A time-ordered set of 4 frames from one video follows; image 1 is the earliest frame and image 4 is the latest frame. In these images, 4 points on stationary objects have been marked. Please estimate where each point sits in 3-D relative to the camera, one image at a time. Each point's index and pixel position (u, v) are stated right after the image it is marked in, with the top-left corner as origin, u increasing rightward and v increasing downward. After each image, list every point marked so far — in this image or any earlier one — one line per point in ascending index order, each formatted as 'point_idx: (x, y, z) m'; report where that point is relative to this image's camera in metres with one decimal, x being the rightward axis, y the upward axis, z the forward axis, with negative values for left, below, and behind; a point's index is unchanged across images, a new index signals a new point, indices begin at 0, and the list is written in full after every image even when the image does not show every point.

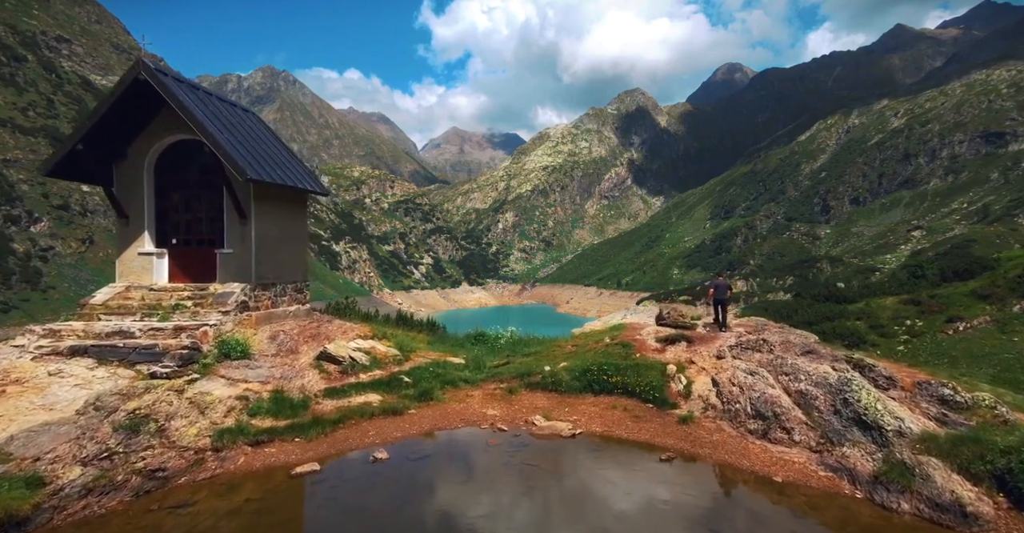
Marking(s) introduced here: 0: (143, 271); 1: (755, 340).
0: (-12.6, -0.1, +19.4) m
1: (+8.2, -2.5, +19.0) m
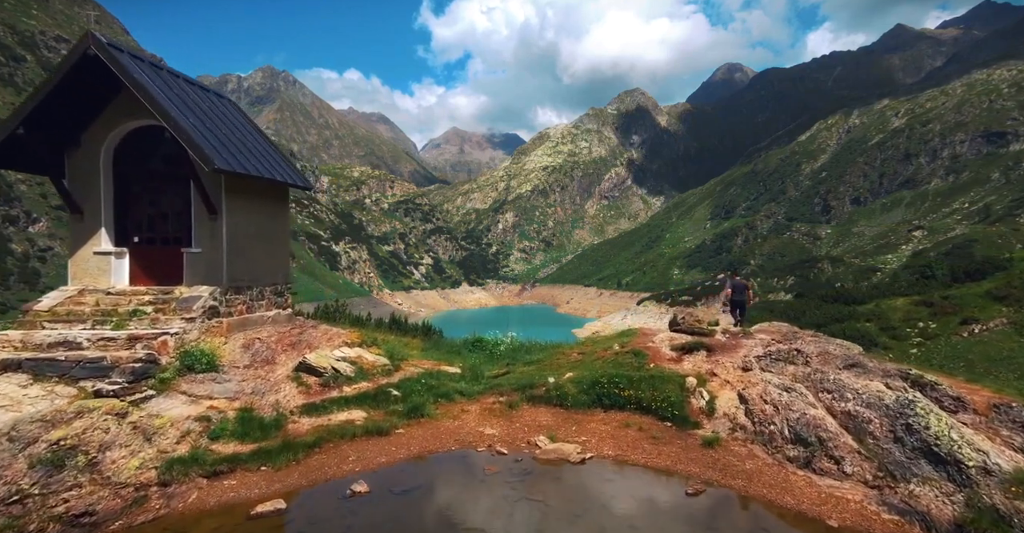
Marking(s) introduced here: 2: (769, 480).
0: (-12.6, -0.2, +17.4) m
1: (+8.2, -2.5, +17.0) m
2: (+5.7, -4.7, +12.5) m
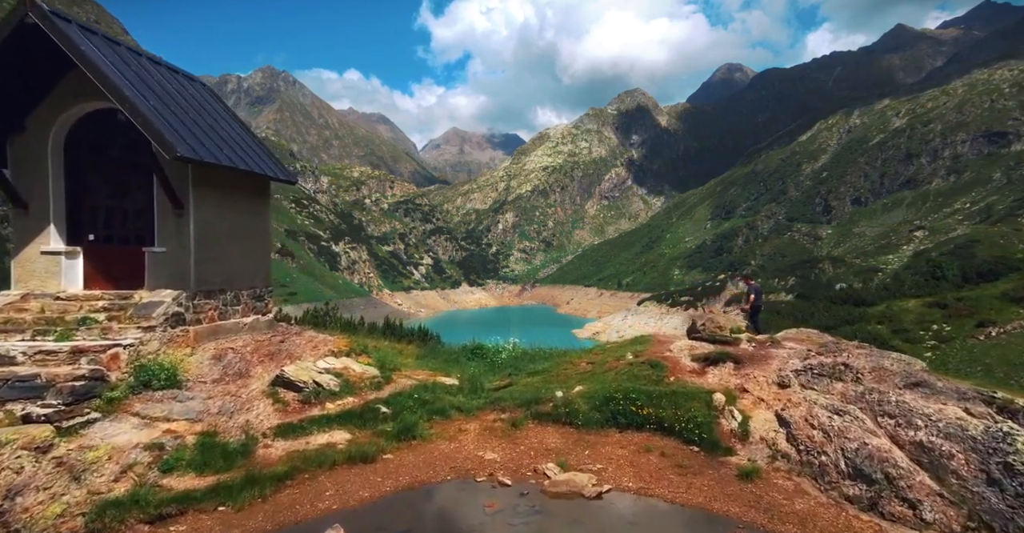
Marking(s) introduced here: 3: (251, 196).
0: (-12.5, -0.2, +15.4) m
1: (+8.3, -2.5, +14.9) m
2: (+5.8, -4.7, +10.5) m
3: (-8.7, +2.4, +18.9) m
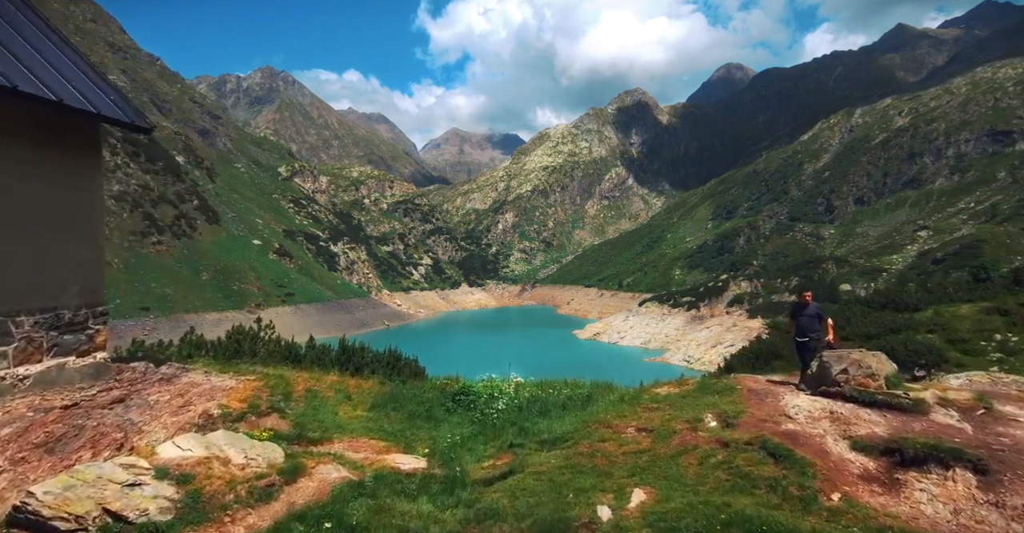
0: (-12.5, -0.3, +6.8) m
1: (+8.3, -2.6, +6.3) m
2: (+5.8, -4.8, +1.9) m
3: (-8.7, +2.3, +10.4) m
